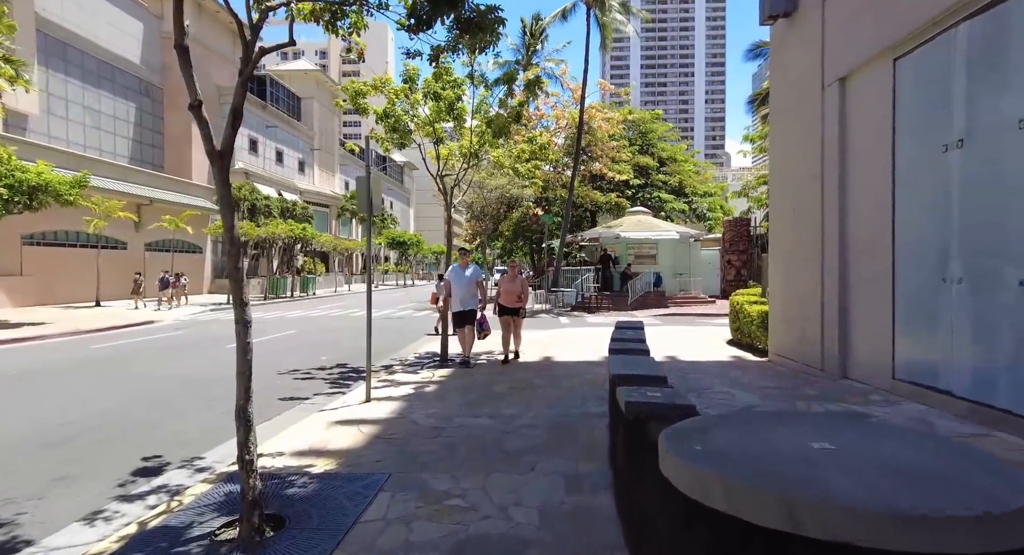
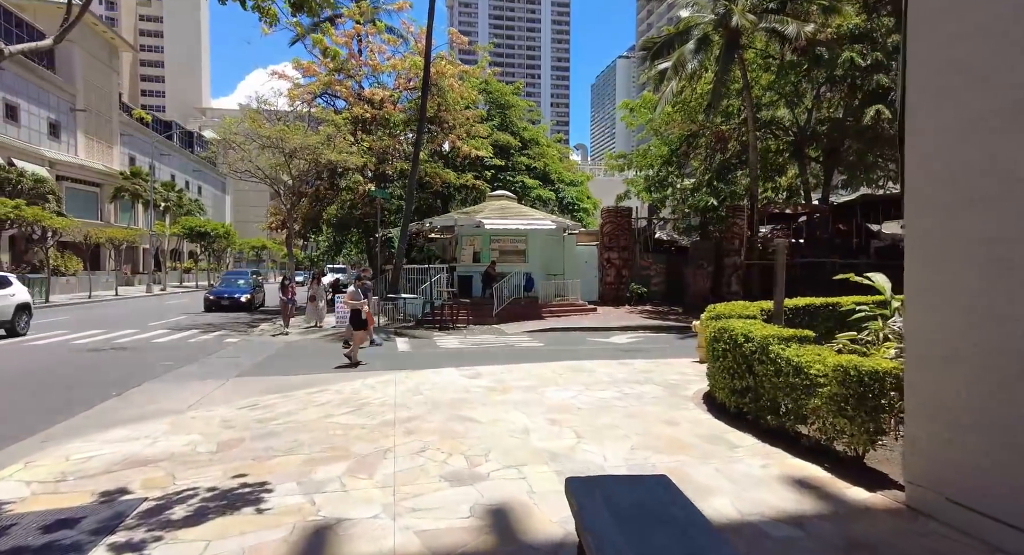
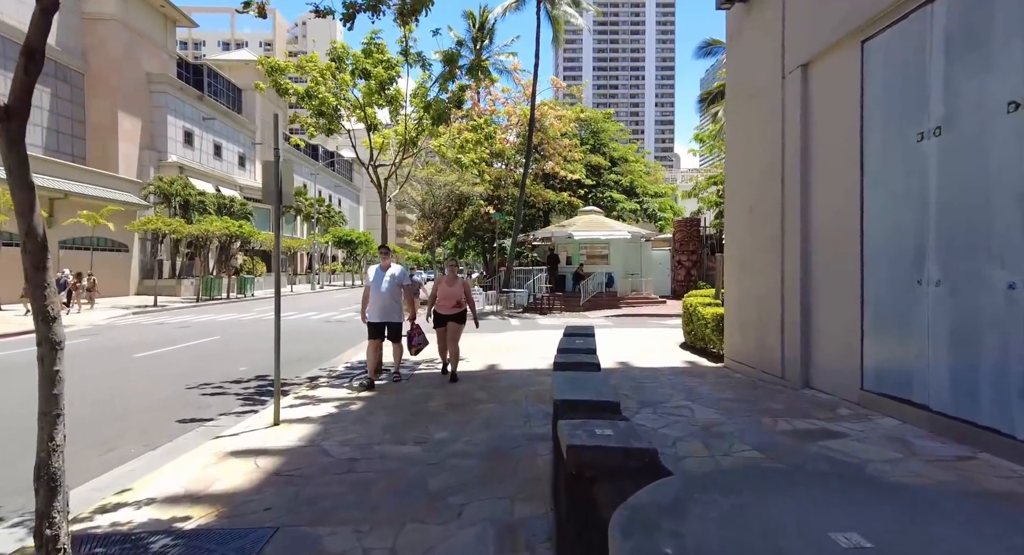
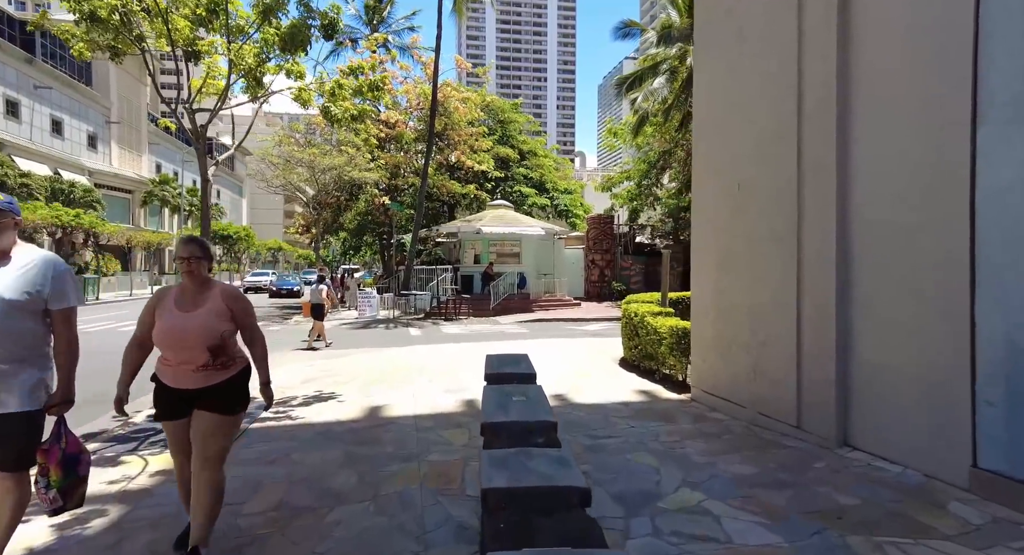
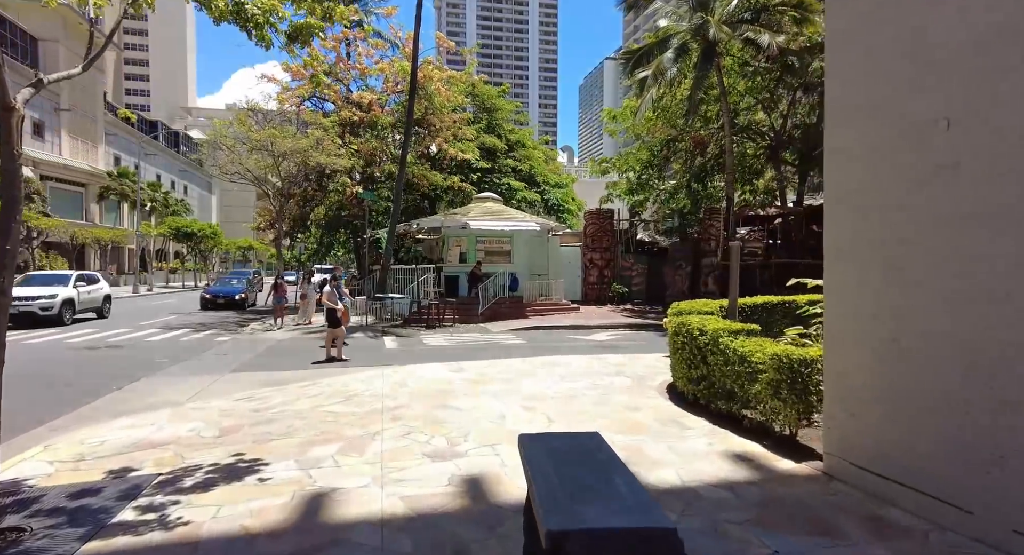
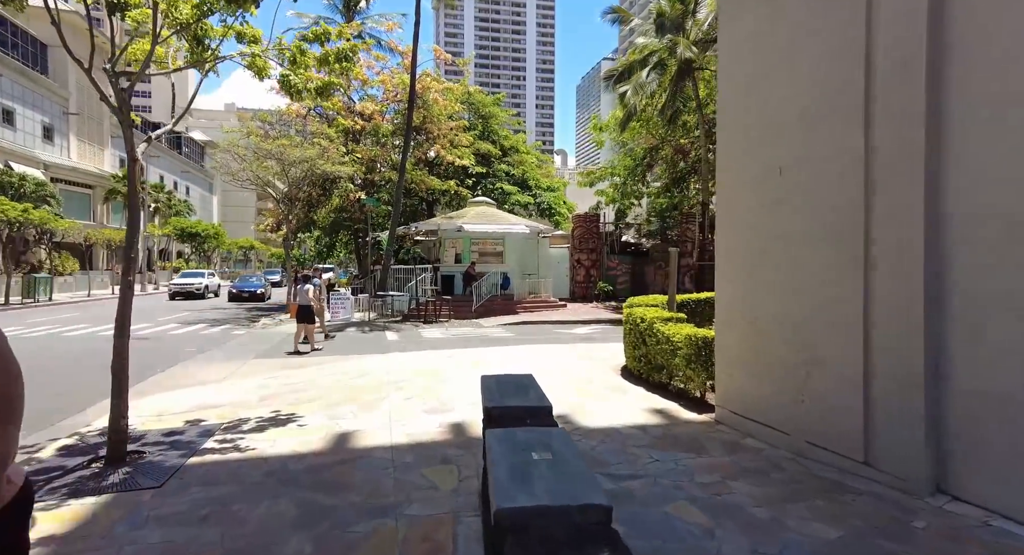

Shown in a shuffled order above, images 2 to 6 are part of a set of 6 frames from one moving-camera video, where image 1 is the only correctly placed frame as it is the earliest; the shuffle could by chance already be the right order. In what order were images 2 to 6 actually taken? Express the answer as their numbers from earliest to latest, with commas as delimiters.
3, 4, 6, 5, 2
